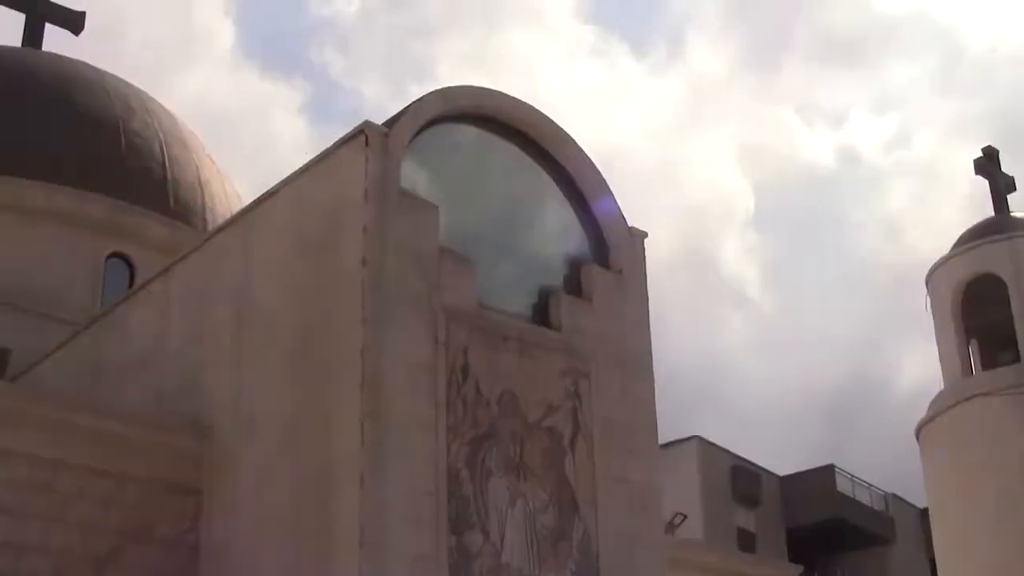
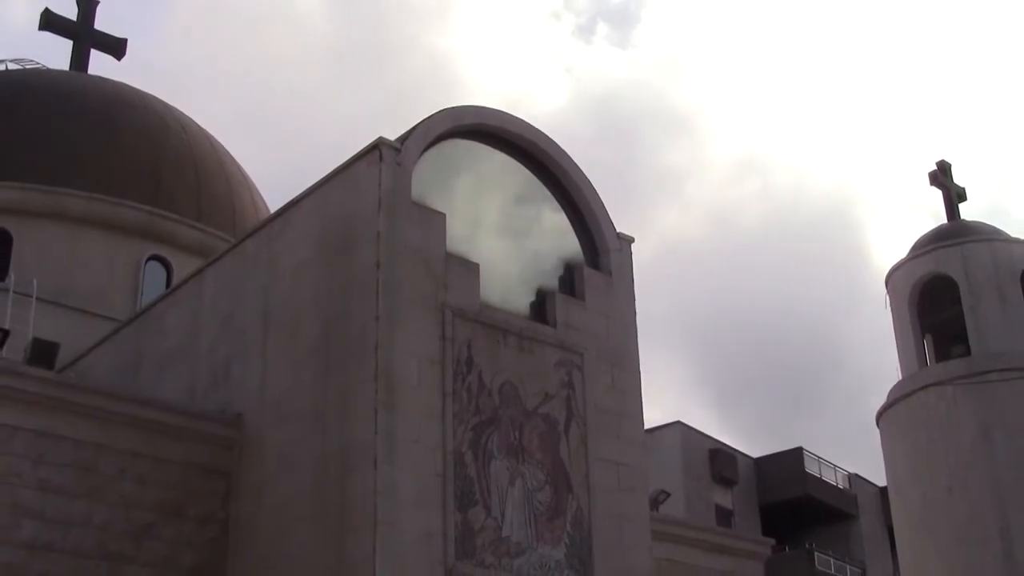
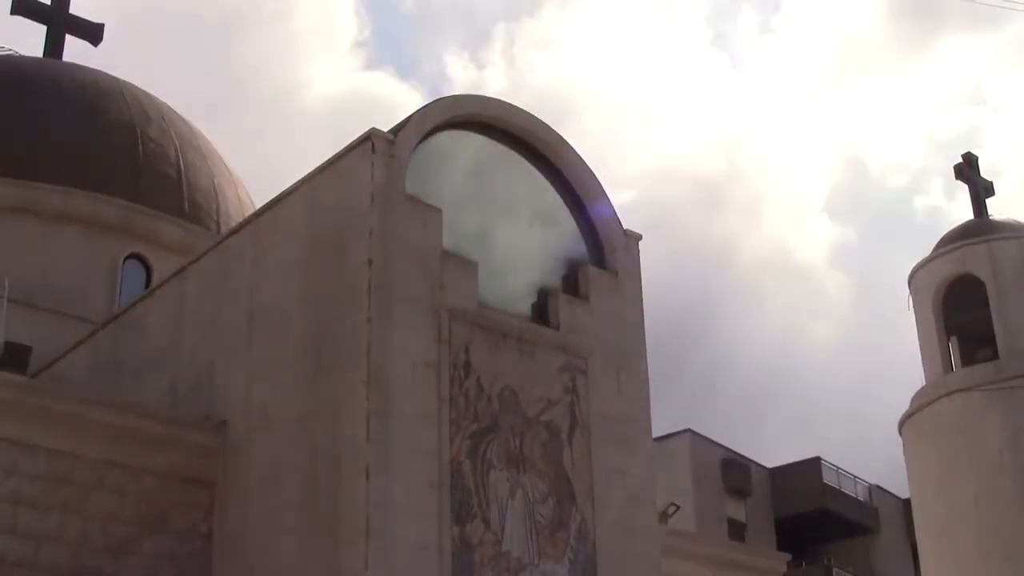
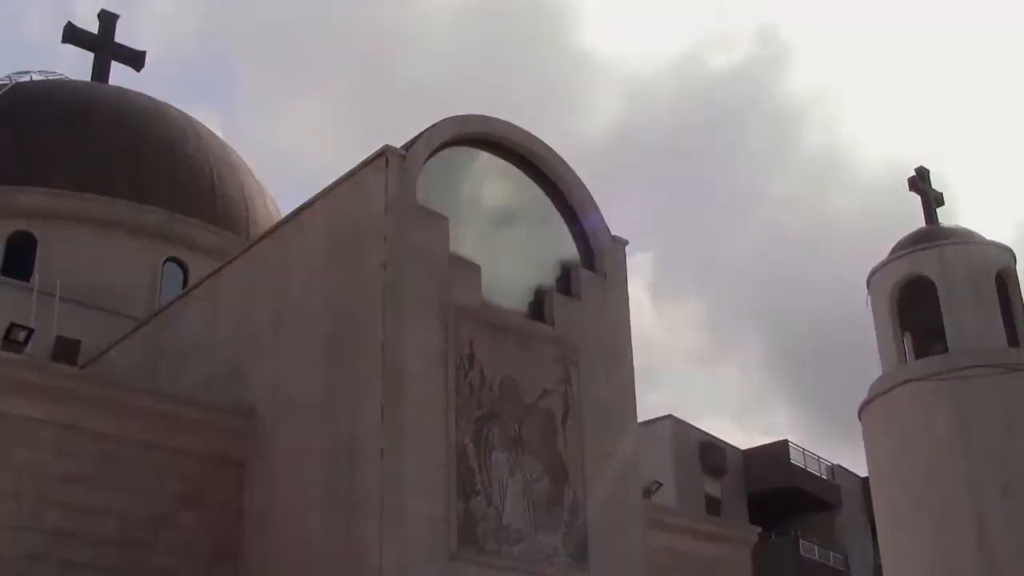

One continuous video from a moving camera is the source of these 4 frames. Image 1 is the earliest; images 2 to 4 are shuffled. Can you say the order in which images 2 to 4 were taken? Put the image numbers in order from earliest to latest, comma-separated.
3, 2, 4
